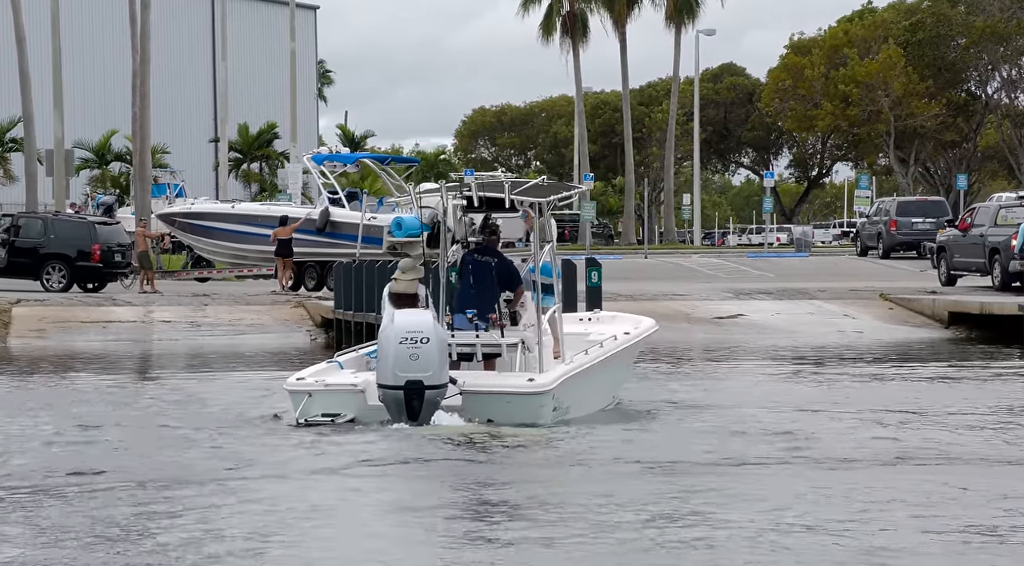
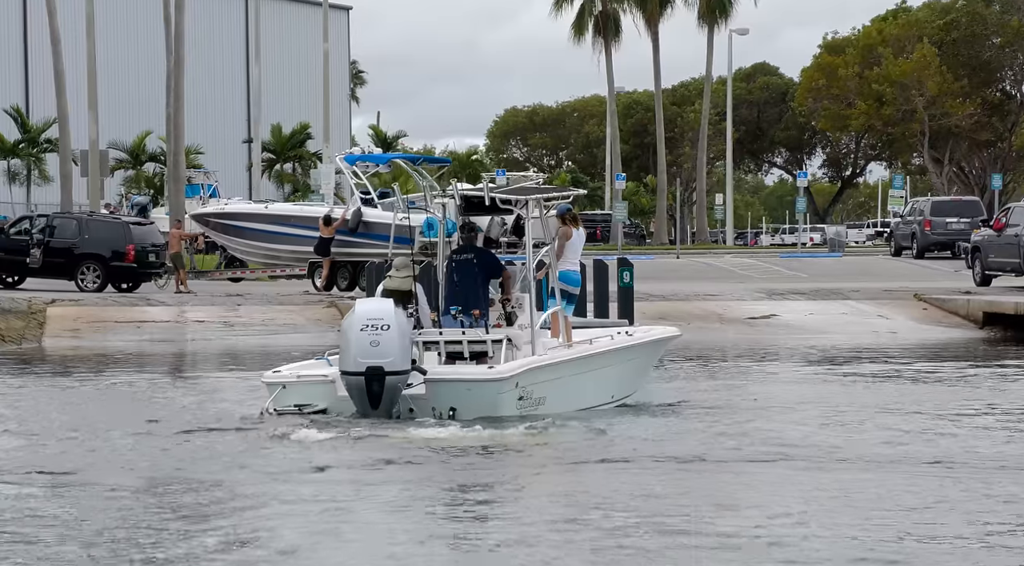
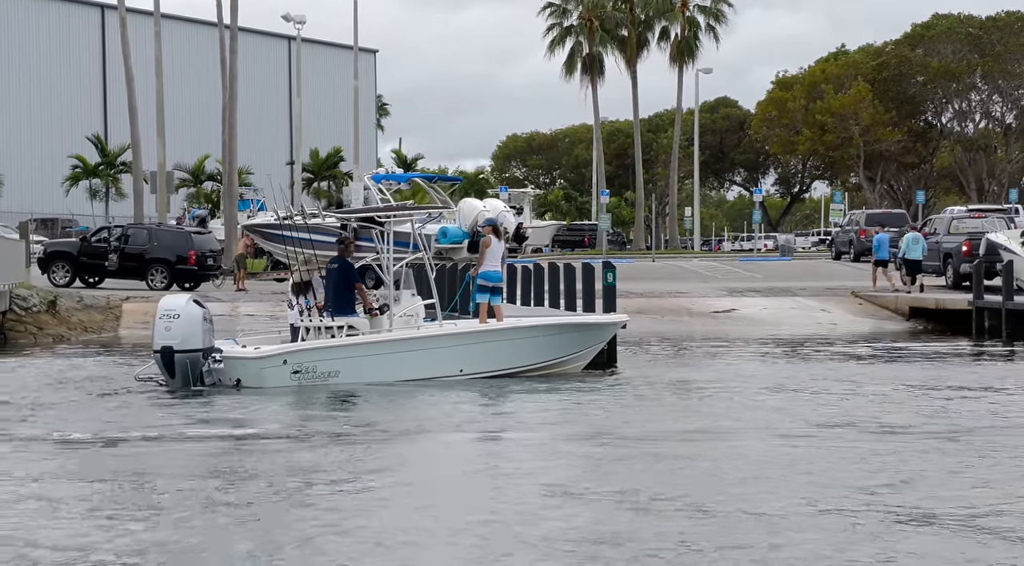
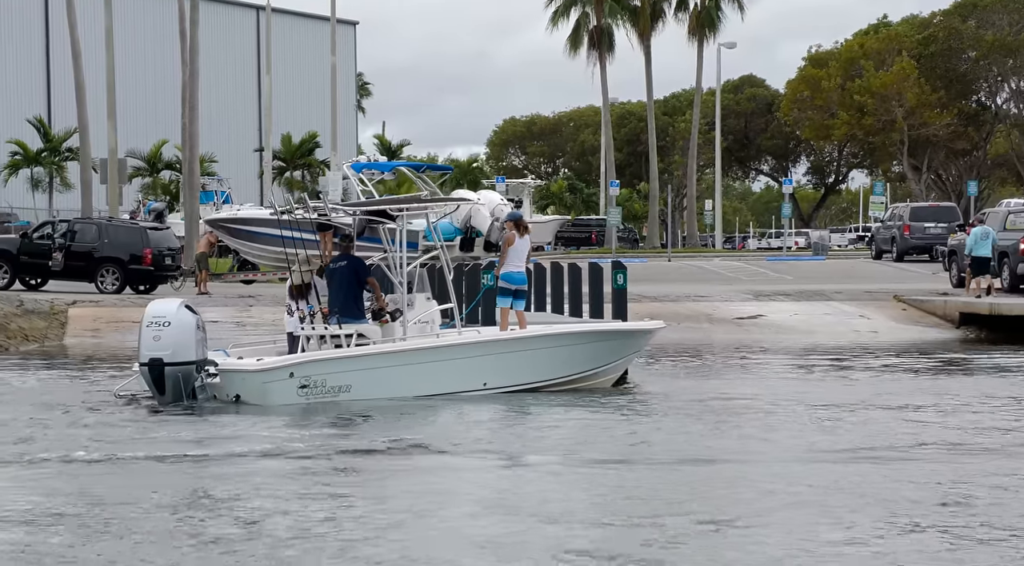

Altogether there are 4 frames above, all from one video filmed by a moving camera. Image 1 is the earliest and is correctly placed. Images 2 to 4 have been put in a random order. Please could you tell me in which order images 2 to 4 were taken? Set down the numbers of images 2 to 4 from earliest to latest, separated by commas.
2, 4, 3
